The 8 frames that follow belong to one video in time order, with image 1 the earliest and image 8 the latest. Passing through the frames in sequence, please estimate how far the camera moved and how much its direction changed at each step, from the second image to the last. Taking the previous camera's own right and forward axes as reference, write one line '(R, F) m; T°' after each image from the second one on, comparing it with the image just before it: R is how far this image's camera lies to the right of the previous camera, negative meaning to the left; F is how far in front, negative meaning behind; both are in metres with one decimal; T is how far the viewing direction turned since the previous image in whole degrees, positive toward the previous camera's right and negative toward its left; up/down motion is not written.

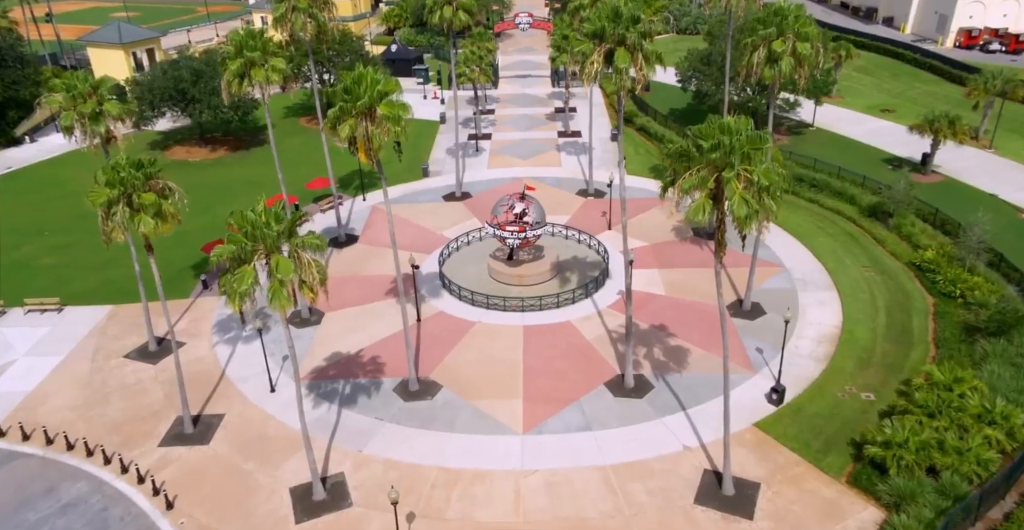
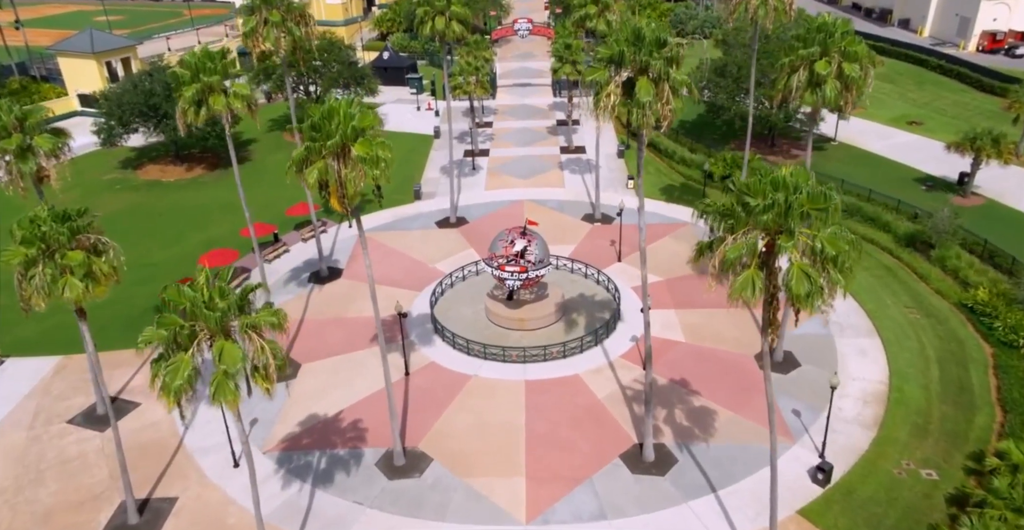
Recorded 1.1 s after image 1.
(0.0, +3.3) m; 0°
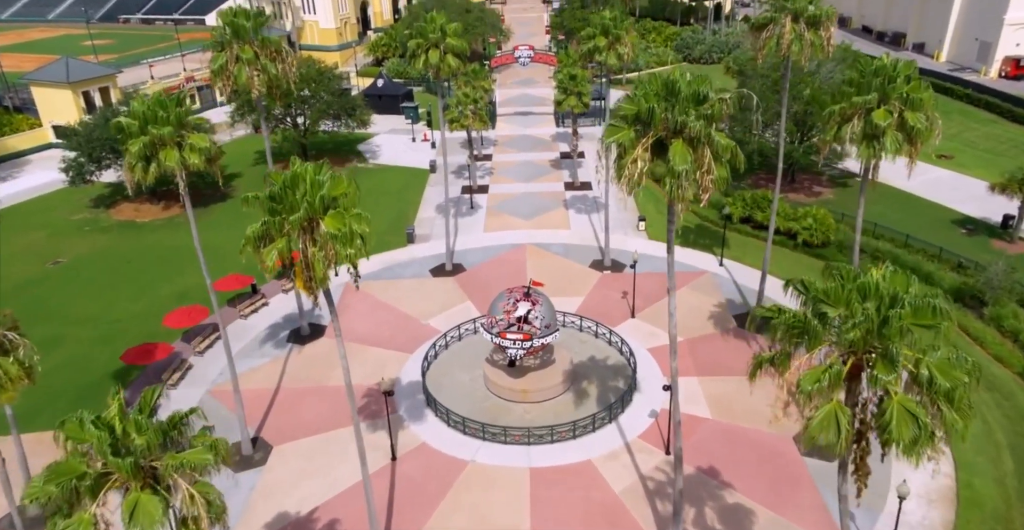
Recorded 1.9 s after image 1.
(-0.1, +3.1) m; 0°
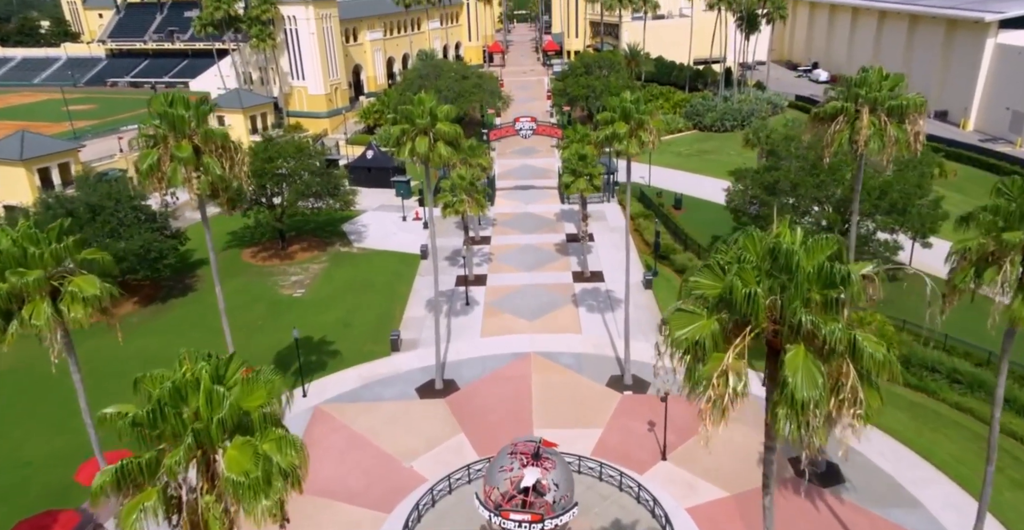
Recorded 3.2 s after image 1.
(-0.2, +5.0) m; 0°
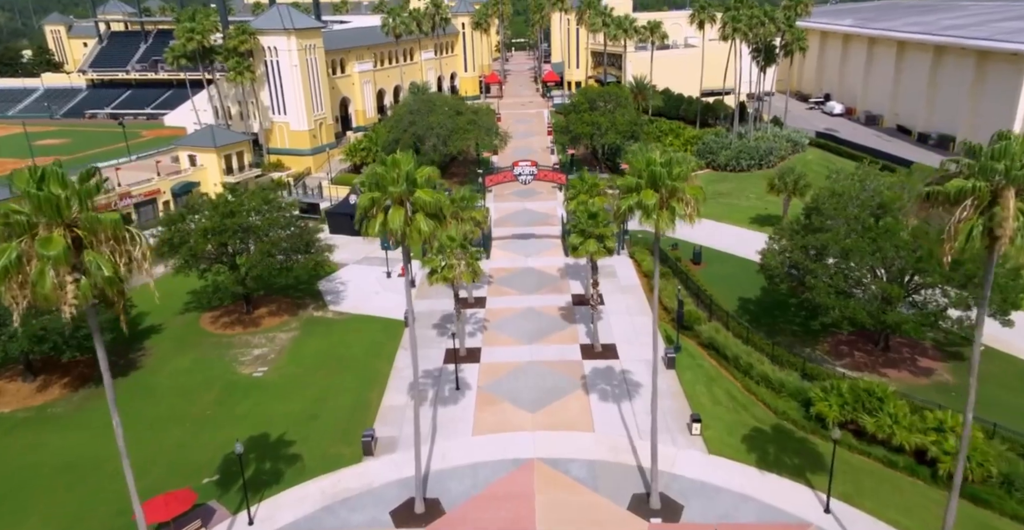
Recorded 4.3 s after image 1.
(0.0, +5.2) m; 0°
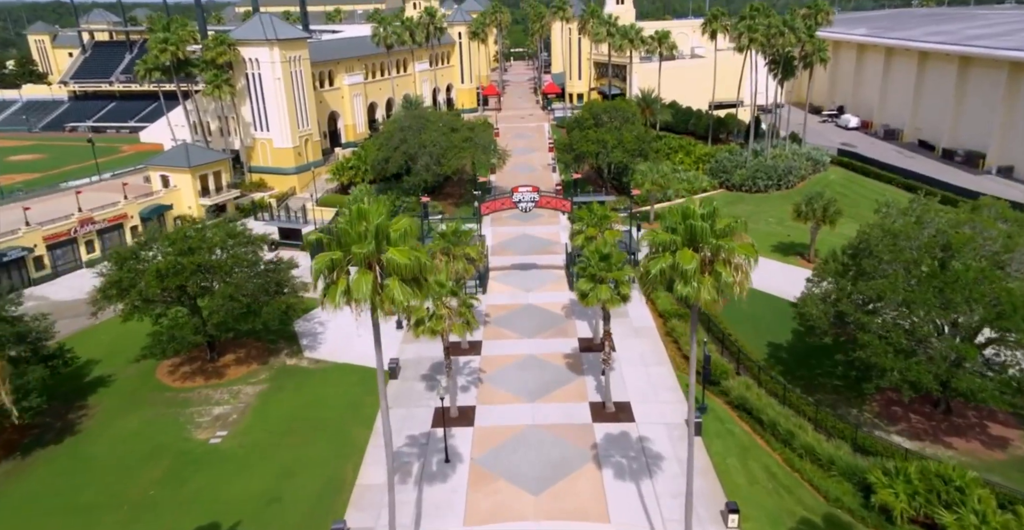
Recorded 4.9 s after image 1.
(0.0, +4.2) m; 0°
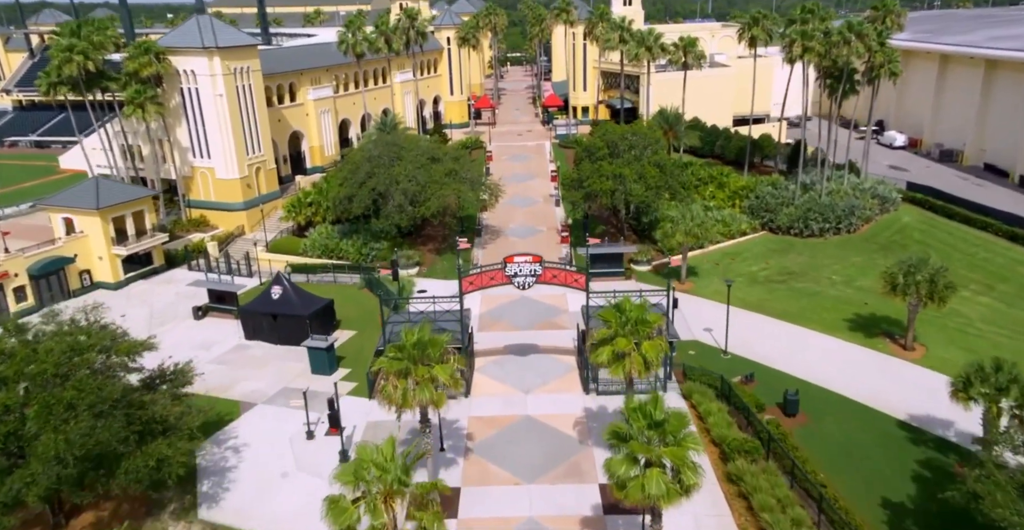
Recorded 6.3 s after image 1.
(+0.2, +10.4) m; 0°
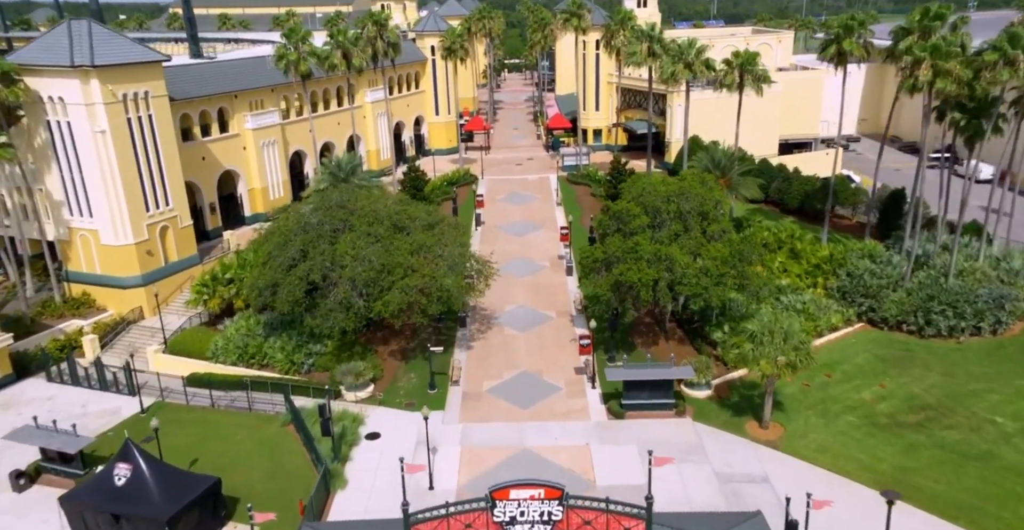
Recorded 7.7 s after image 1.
(+0.1, +13.1) m; 0°
